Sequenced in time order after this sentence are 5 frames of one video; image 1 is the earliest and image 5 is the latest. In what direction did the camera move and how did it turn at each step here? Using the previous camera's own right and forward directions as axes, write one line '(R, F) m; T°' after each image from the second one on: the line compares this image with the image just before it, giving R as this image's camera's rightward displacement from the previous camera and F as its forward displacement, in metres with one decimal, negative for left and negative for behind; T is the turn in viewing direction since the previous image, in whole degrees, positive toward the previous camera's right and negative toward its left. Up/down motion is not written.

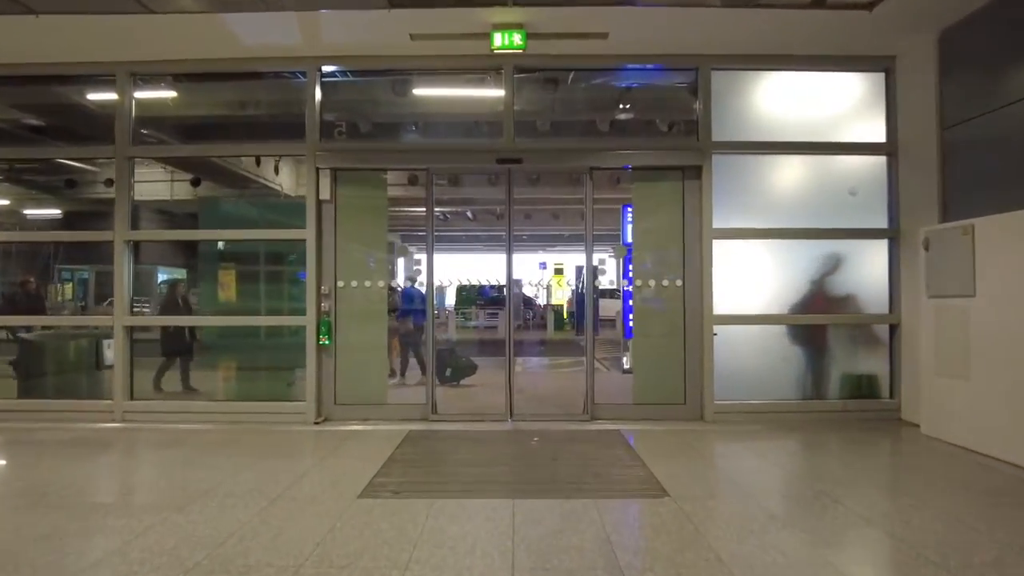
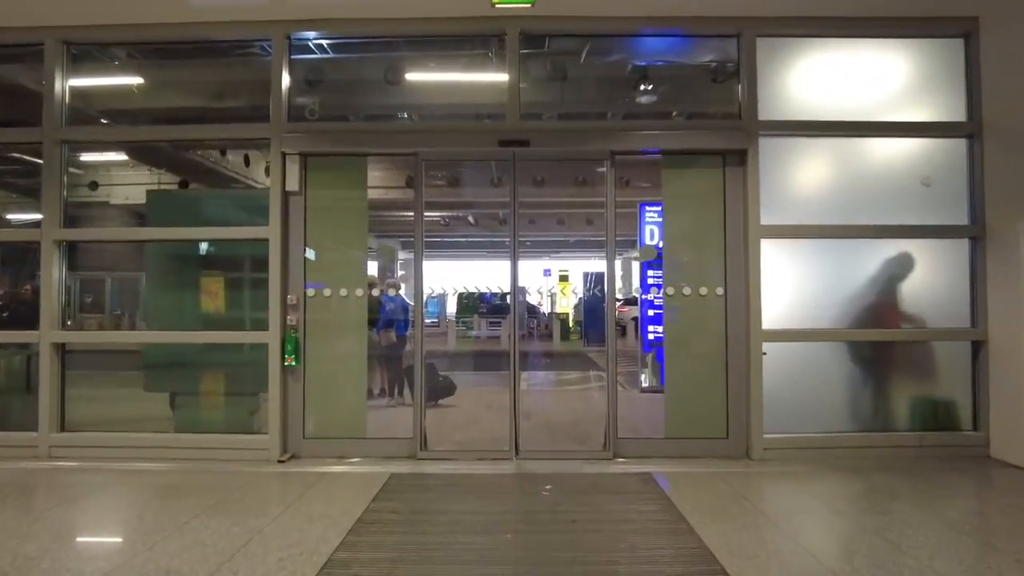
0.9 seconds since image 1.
(0.0, +1.1) m; 0°
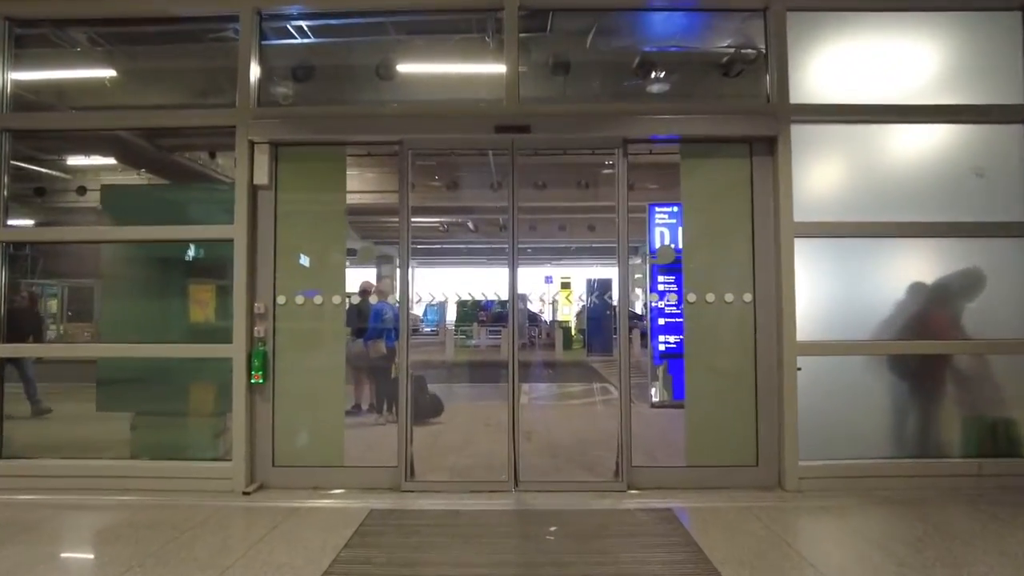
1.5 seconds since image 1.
(0.0, +0.7) m; 0°
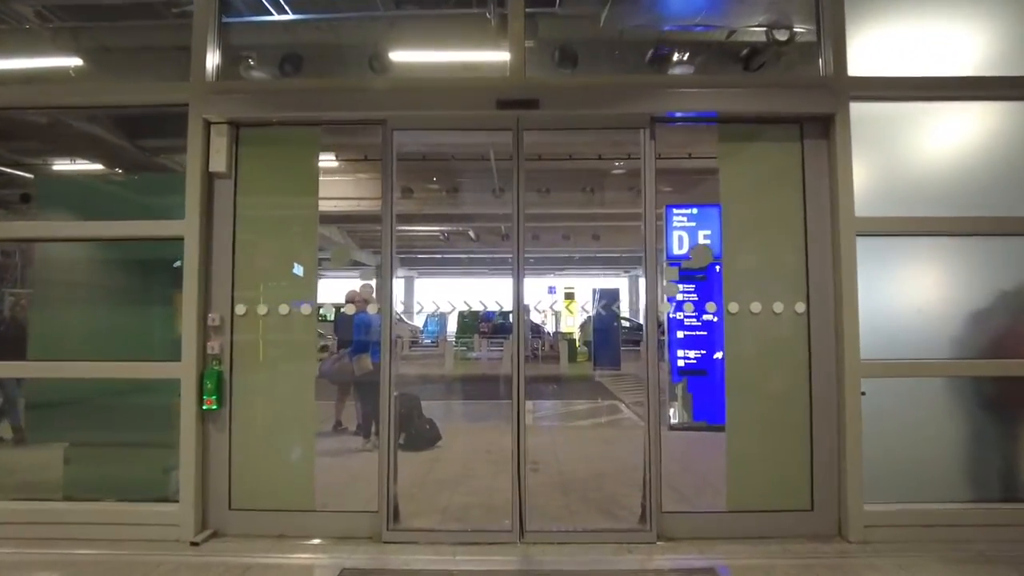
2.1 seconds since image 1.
(0.0, +0.8) m; 0°
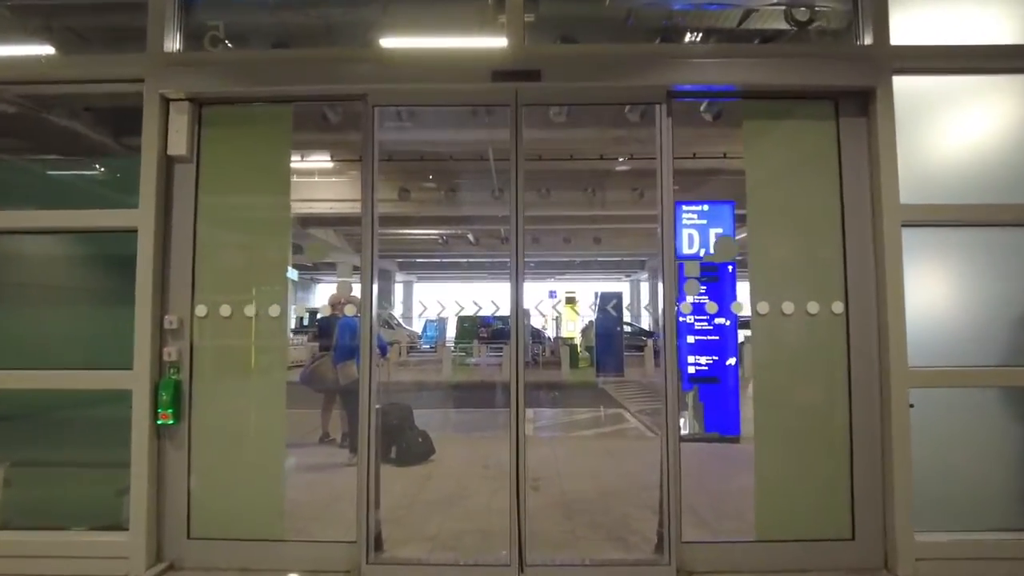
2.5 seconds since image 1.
(0.0, +0.5) m; 0°
